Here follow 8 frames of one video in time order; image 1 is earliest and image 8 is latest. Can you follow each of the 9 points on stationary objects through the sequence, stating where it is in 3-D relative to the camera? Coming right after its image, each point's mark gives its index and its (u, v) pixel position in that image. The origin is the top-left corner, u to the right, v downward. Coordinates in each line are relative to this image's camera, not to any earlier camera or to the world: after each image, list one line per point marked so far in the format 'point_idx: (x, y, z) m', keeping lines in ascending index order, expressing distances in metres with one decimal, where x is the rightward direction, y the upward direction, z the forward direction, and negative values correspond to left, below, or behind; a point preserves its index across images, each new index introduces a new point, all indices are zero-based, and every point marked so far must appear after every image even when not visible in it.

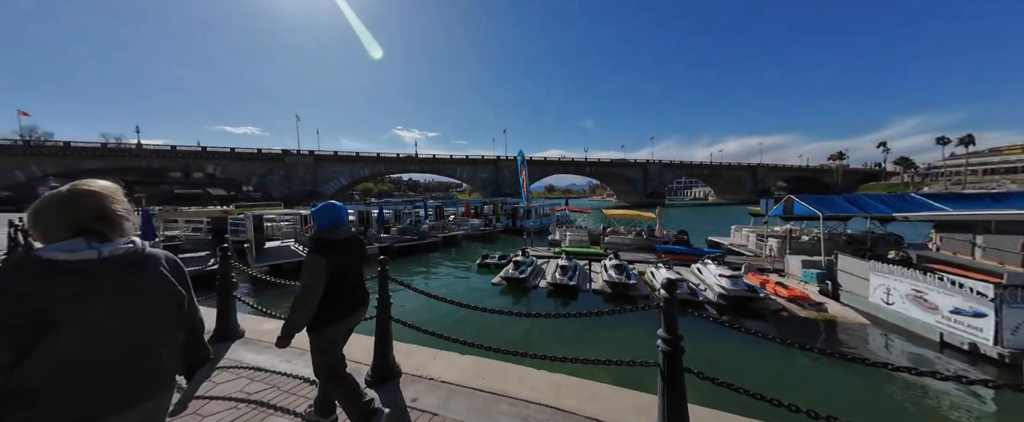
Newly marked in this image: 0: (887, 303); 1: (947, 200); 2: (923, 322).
0: (+12.7, -3.1, +8.8) m
1: (+19.6, +0.5, +11.7) m
2: (+12.4, -3.3, +7.9) m
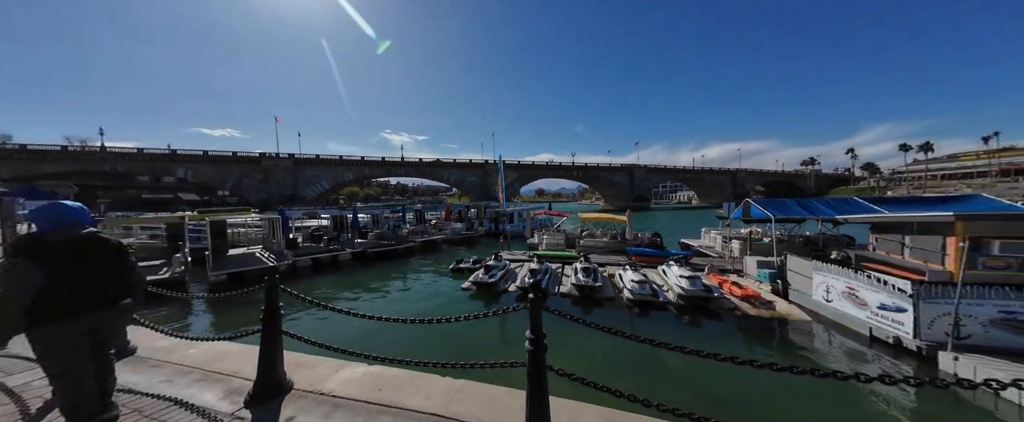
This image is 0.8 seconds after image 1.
0: (+11.3, -3.2, +9.3) m
1: (+18.0, +0.4, +12.5) m
2: (+11.1, -3.4, +8.3) m
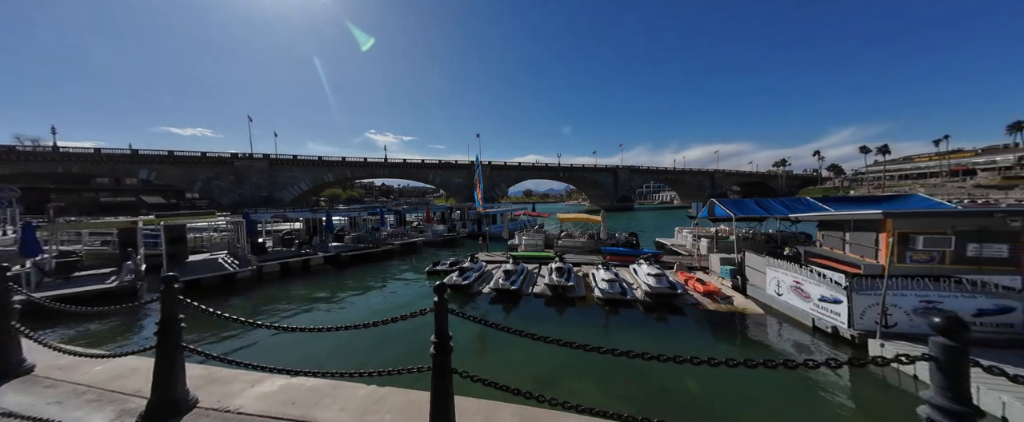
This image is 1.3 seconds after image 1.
0: (+10.2, -3.2, +9.9) m
1: (+16.7, +0.5, +13.4) m
2: (+10.0, -3.4, +8.9) m
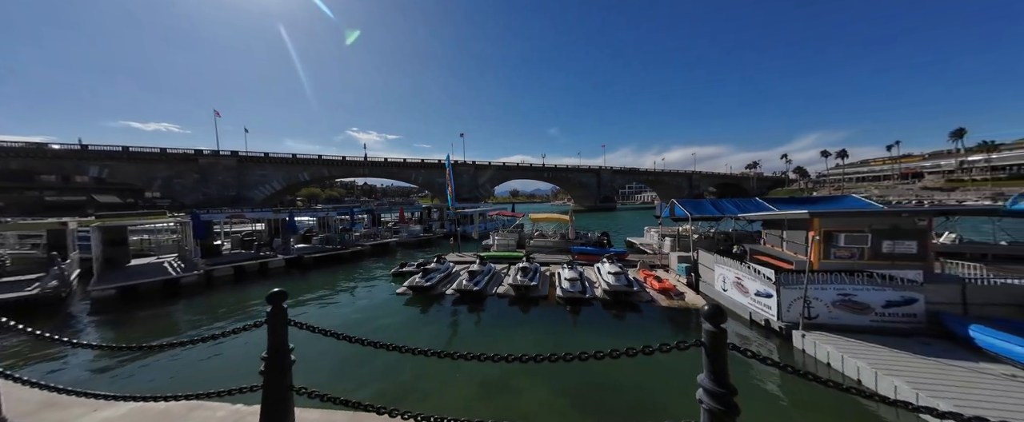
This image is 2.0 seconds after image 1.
0: (+8.5, -3.2, +10.4) m
1: (+14.8, +0.5, +14.3) m
2: (+8.4, -3.4, +9.4) m
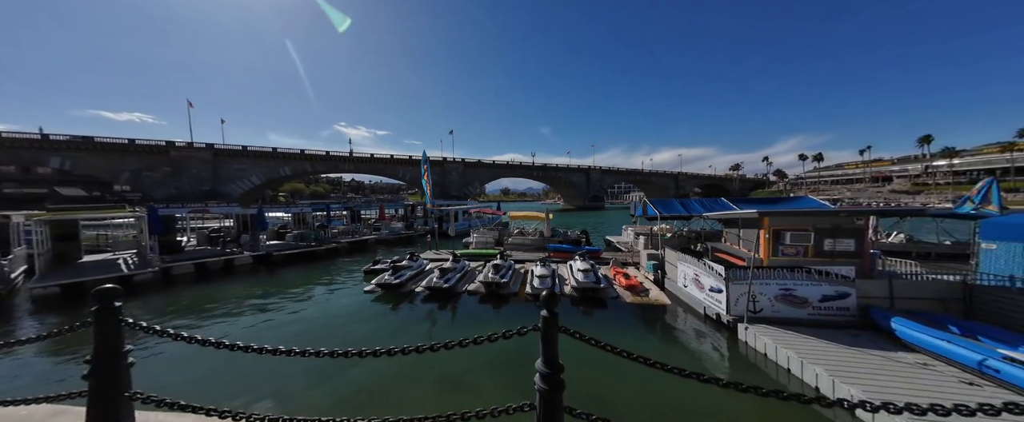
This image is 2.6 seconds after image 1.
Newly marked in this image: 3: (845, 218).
0: (+7.2, -3.1, +10.8) m
1: (+13.3, +0.5, +14.9) m
2: (+7.1, -3.3, +9.8) m
3: (+11.2, -0.2, +8.7) m
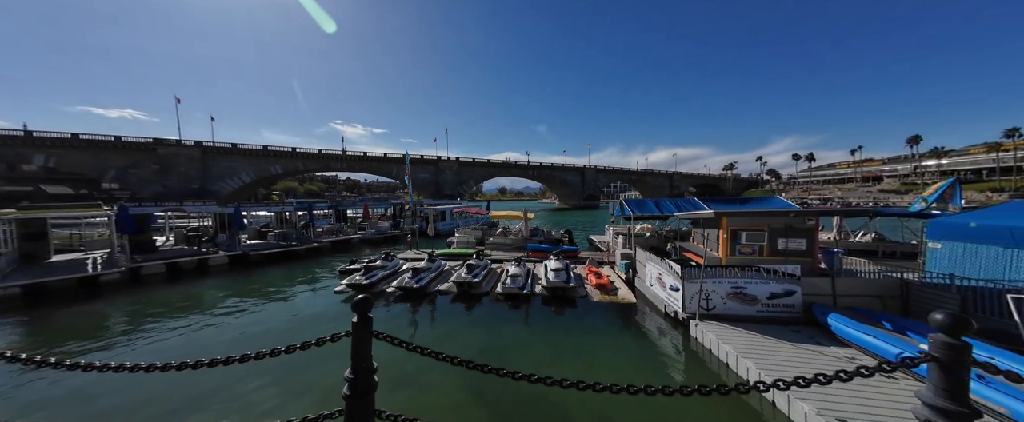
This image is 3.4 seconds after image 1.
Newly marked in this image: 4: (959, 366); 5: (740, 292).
0: (+5.9, -3.1, +11.0) m
1: (+11.9, +0.5, +15.3) m
2: (+5.8, -3.3, +10.0) m
3: (+9.9, -0.2, +9.0) m
4: (+2.2, -0.8, +1.3) m
5: (+7.2, -2.5, +8.2) m
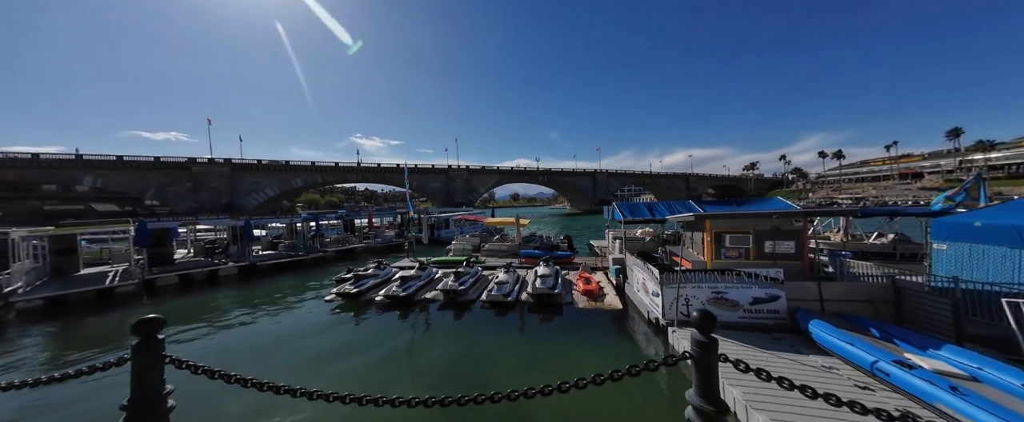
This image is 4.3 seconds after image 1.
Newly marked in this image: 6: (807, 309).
0: (+5.2, -3.3, +10.8) m
1: (+11.4, +0.4, +14.8) m
2: (+5.0, -3.5, +9.8) m
3: (+9.0, -0.3, +8.7) m
4: (+1.0, -0.8, +1.3) m
5: (+6.3, -2.6, +7.9) m
6: (+8.4, -2.8, +7.4) m
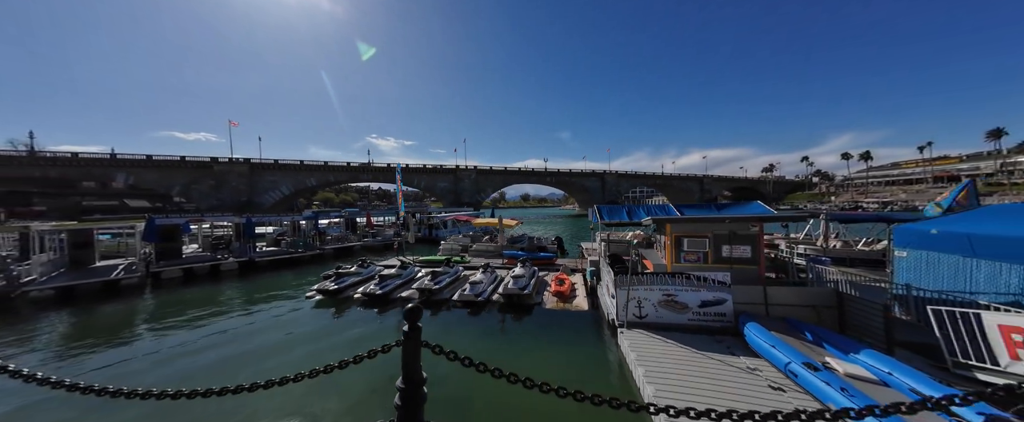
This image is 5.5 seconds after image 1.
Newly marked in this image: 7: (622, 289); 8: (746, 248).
0: (+3.8, -3.4, +11.0) m
1: (+10.2, +0.2, +14.8) m
2: (+3.7, -3.6, +10.0) m
3: (+7.7, -0.4, +8.7) m
4: (-0.7, -0.8, +1.6) m
5: (+4.9, -2.7, +8.0) m
6: (+7.0, -3.0, +7.5) m
7: (+3.5, -2.6, +8.5) m
8: (+7.9, -1.3, +8.7) m
